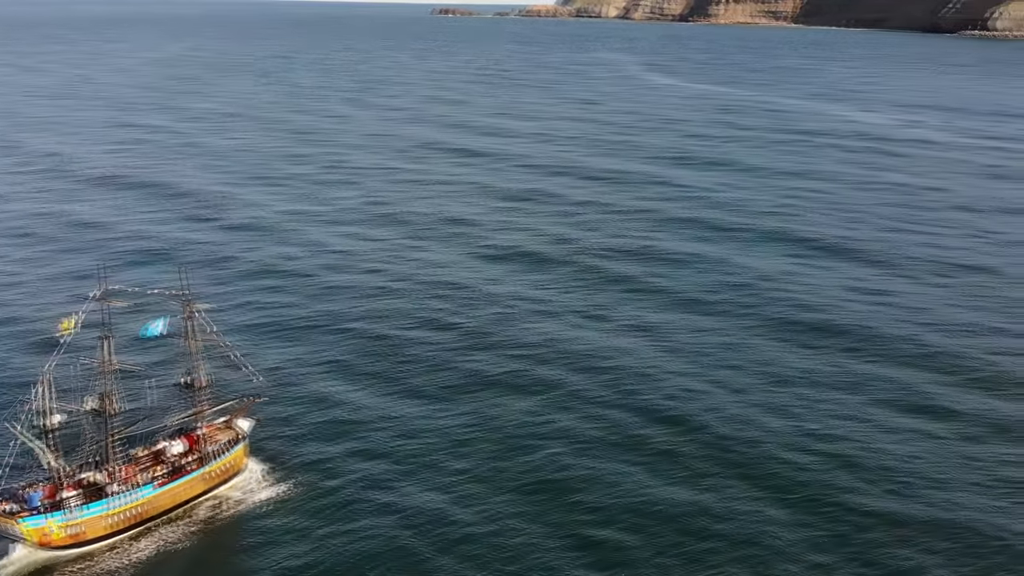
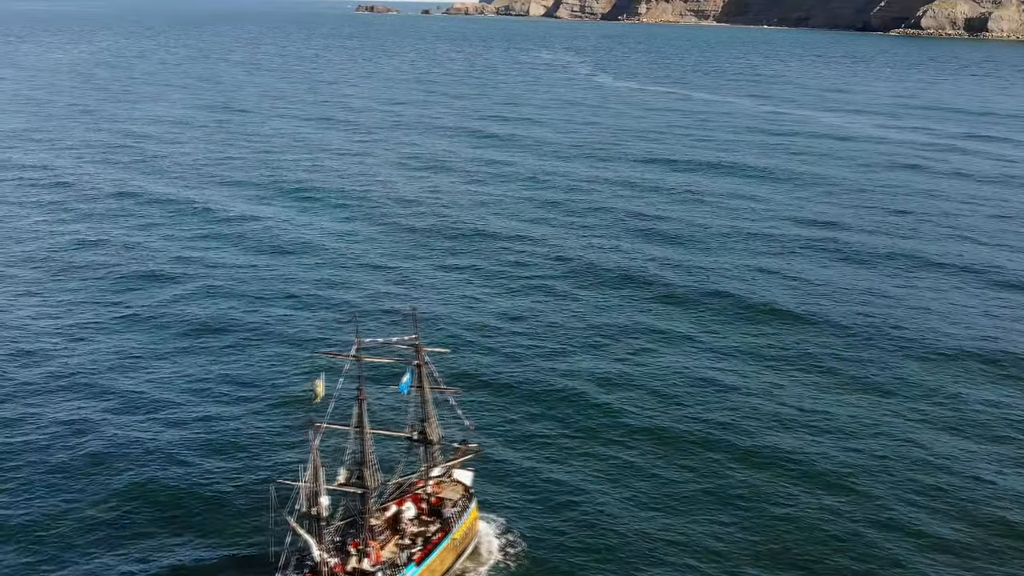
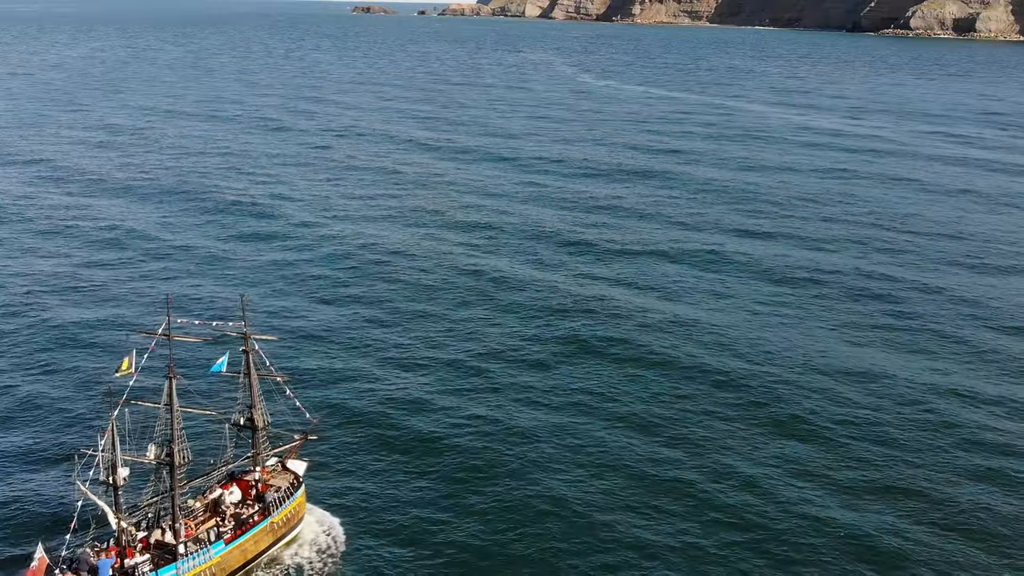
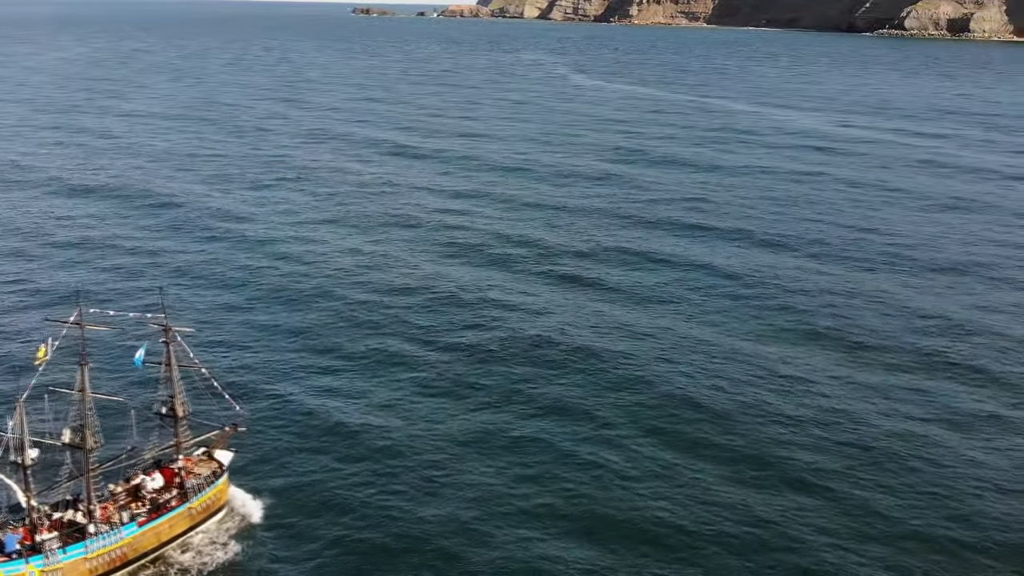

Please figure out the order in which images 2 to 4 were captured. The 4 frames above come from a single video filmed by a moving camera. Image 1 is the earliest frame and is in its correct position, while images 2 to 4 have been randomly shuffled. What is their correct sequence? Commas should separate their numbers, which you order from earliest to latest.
4, 3, 2
